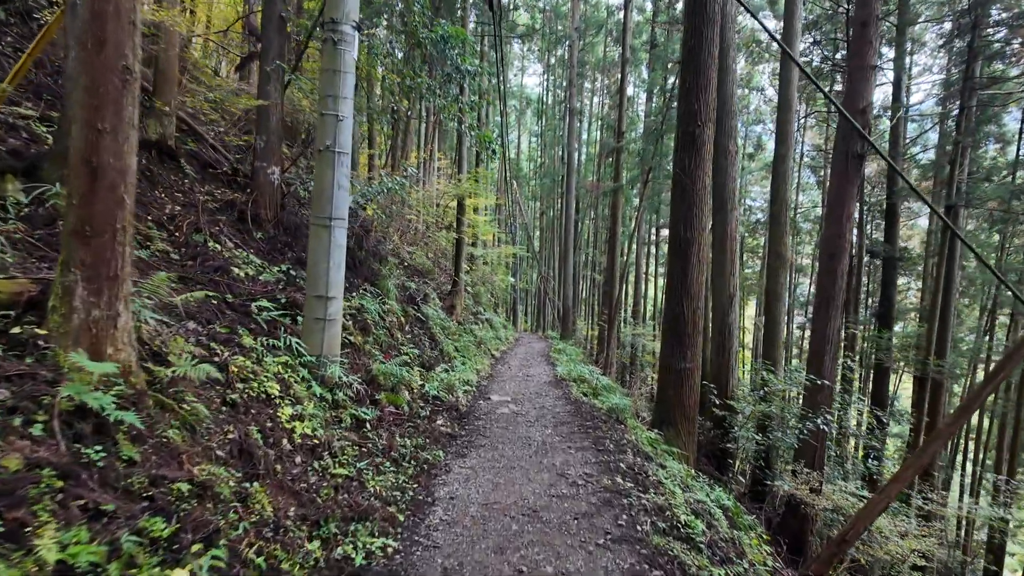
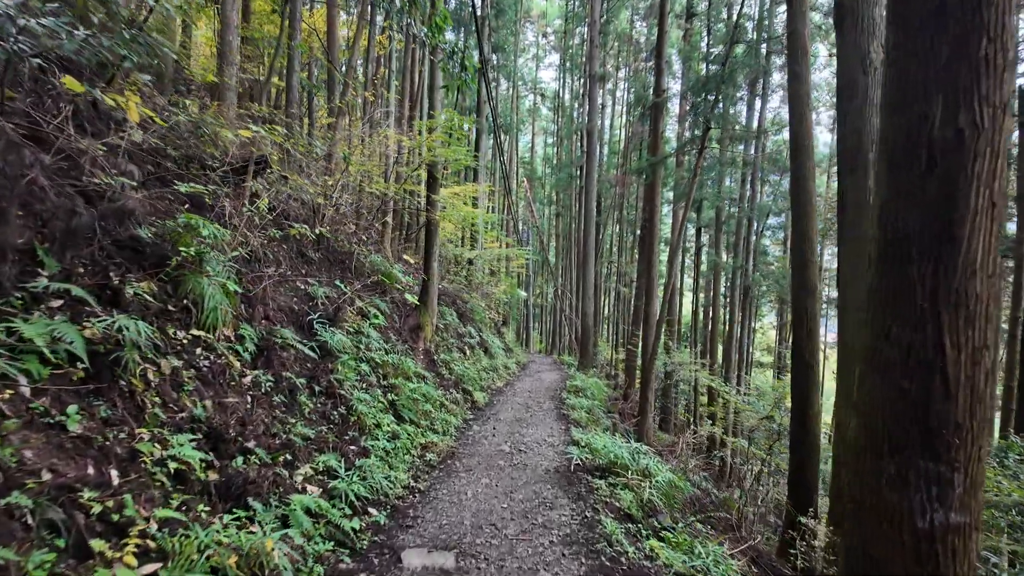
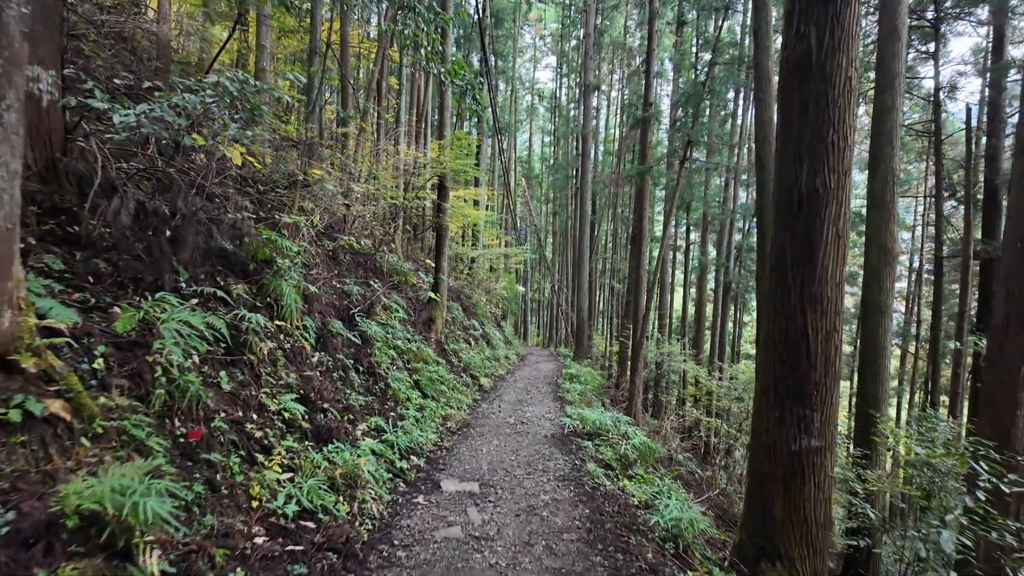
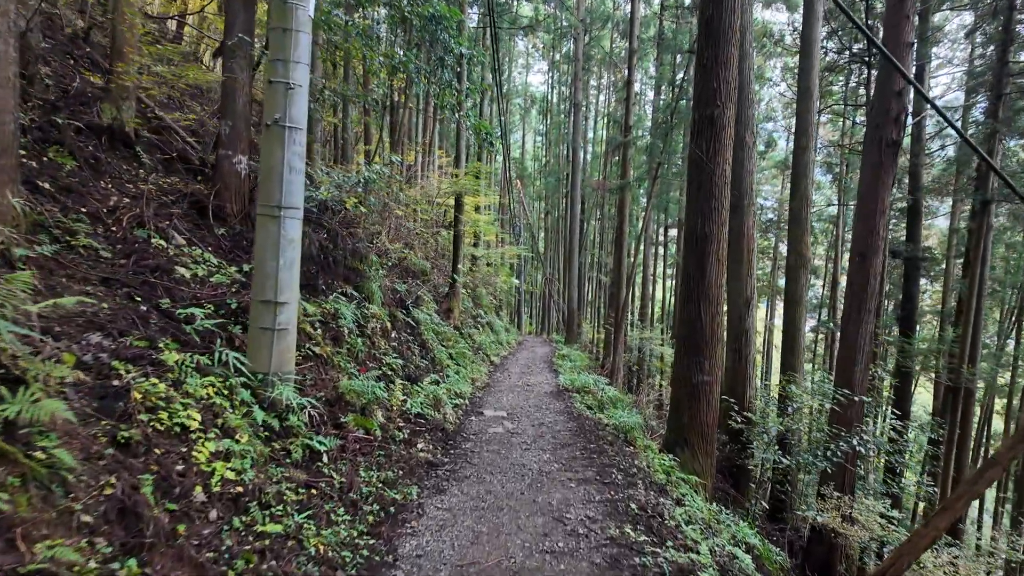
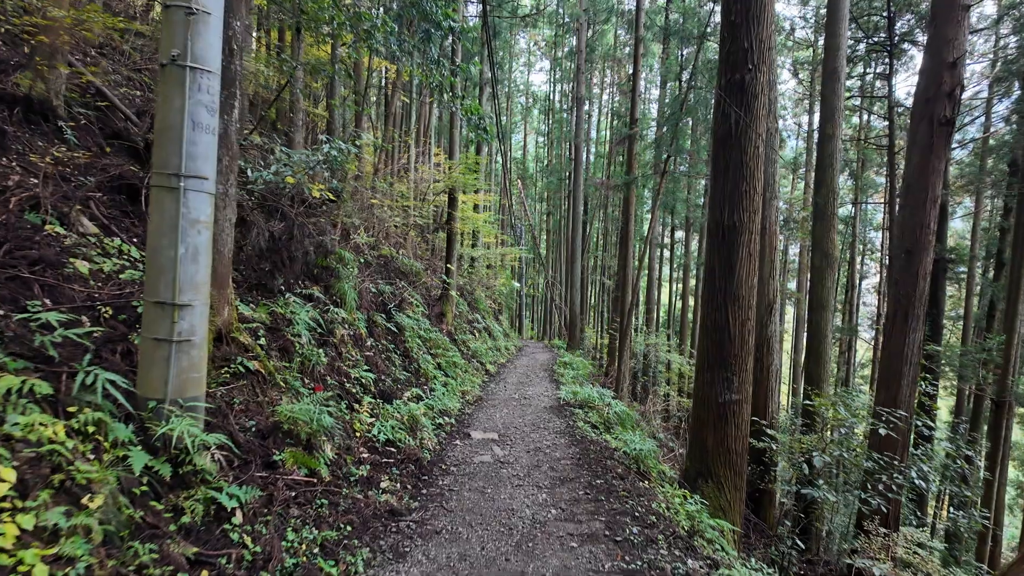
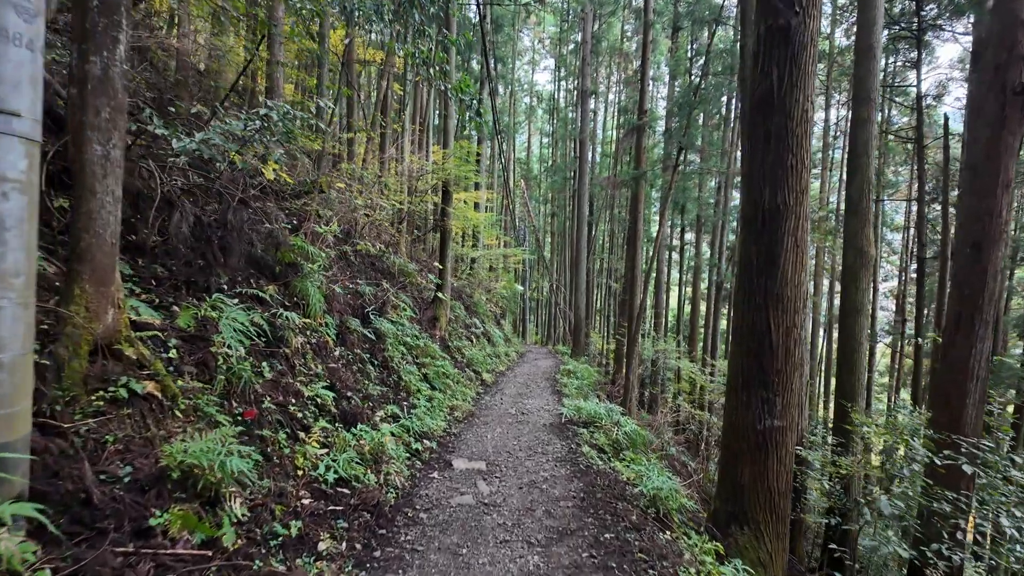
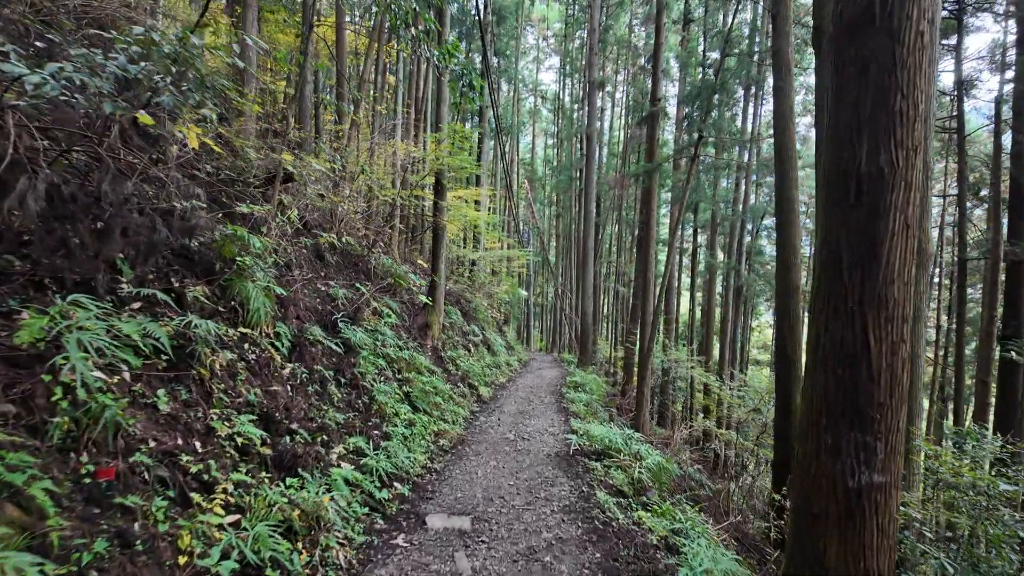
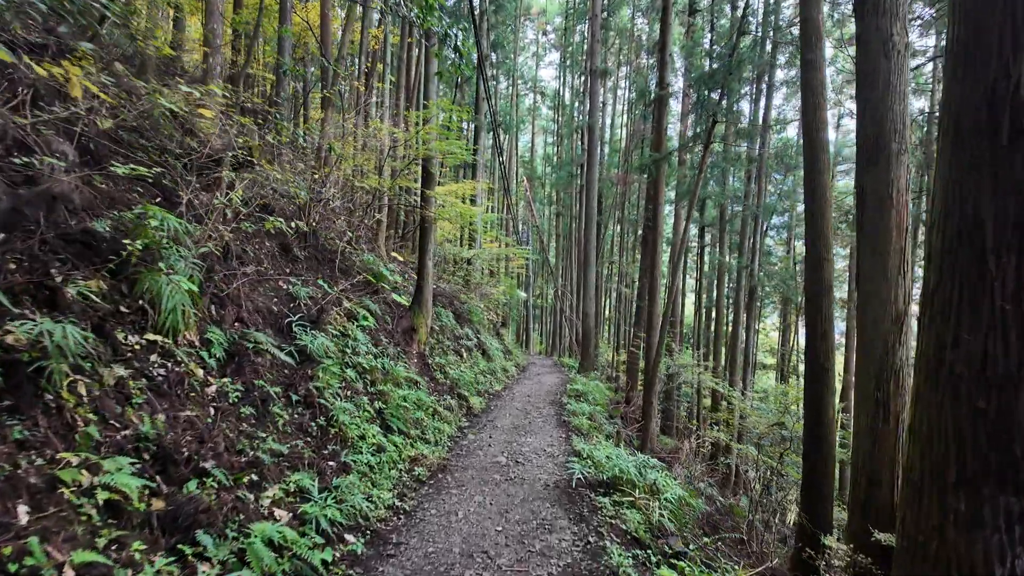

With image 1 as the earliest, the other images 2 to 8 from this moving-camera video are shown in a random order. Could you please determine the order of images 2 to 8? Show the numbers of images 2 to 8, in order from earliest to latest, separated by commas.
4, 5, 6, 3, 7, 2, 8
